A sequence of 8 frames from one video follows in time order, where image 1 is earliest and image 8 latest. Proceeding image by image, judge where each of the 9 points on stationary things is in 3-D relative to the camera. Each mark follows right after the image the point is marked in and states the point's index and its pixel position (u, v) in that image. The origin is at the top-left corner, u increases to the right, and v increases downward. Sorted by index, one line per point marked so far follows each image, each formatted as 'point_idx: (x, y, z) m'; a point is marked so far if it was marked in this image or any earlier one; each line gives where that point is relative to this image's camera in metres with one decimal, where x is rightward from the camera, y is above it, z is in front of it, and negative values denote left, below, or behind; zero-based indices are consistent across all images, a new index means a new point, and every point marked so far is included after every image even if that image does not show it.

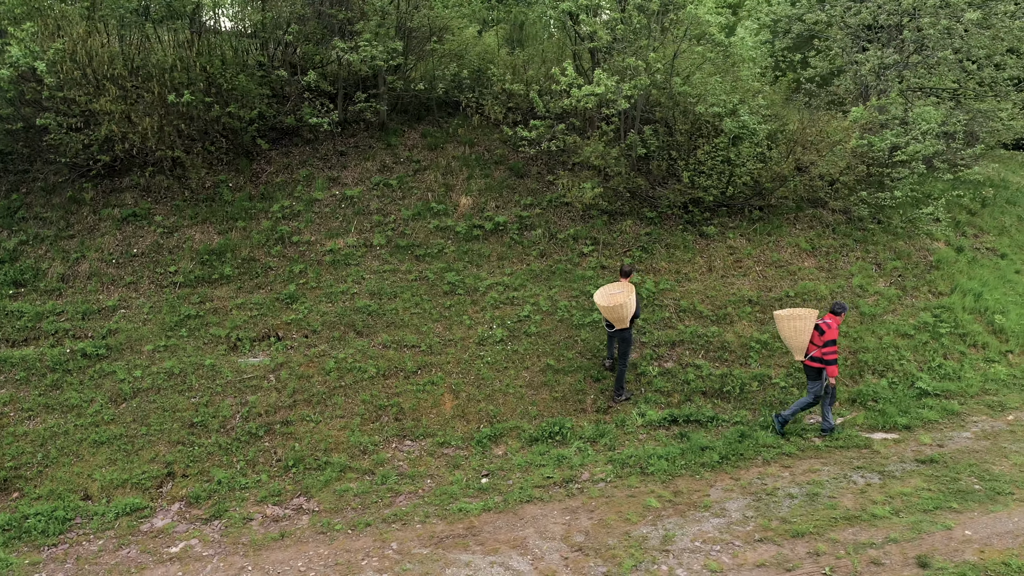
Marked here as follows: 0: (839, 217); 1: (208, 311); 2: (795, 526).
0: (+4.1, +0.9, +10.5) m
1: (-3.4, -0.2, +9.4) m
2: (+2.1, -1.8, +6.3) m
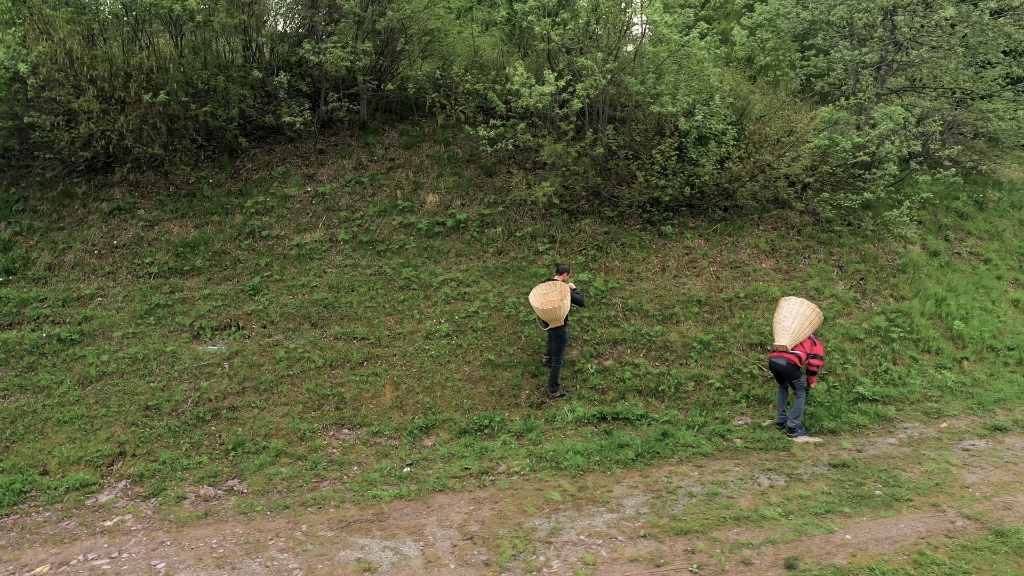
0: (+3.6, +0.9, +10.4) m
1: (-3.9, -0.1, +9.9) m
2: (+1.3, -1.8, +6.4) m
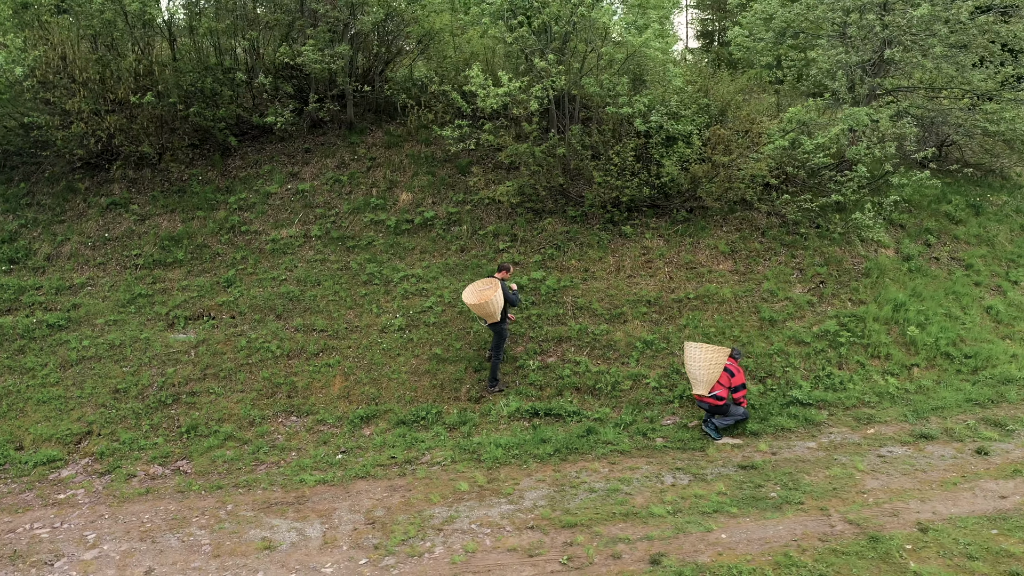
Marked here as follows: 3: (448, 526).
0: (+3.2, +0.8, +10.3) m
1: (-4.4, 0.0, +10.5) m
2: (+0.5, -1.8, +6.5) m
3: (-0.5, -1.8, +6.5) m
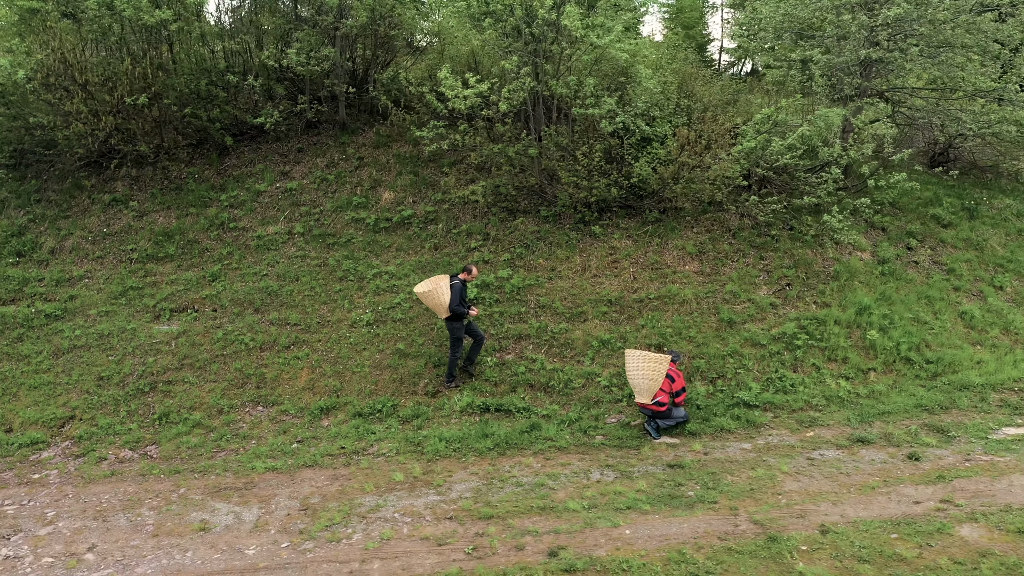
0: (+2.9, +0.8, +10.3) m
1: (-4.7, +0.1, +10.9) m
2: (-0.2, -1.7, +6.6) m
3: (-1.1, -1.8, +6.8) m
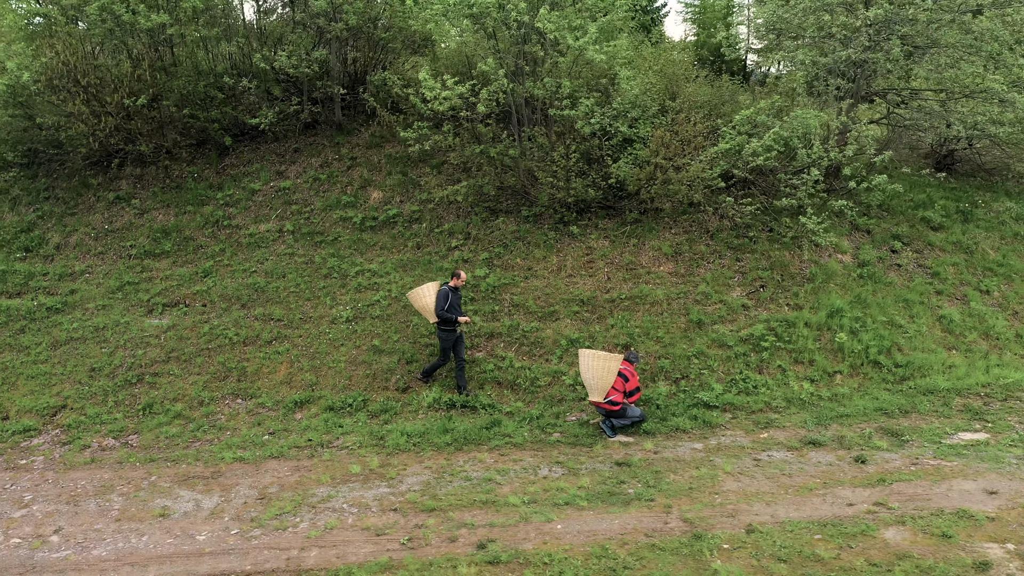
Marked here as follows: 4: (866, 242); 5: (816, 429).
0: (+2.6, +0.8, +10.3) m
1: (-4.9, +0.1, +11.3) m
2: (-0.6, -1.7, +6.8) m
3: (-1.6, -1.8, +7.0) m
4: (+4.4, +0.6, +10.4) m
5: (+2.7, -1.3, +7.5) m
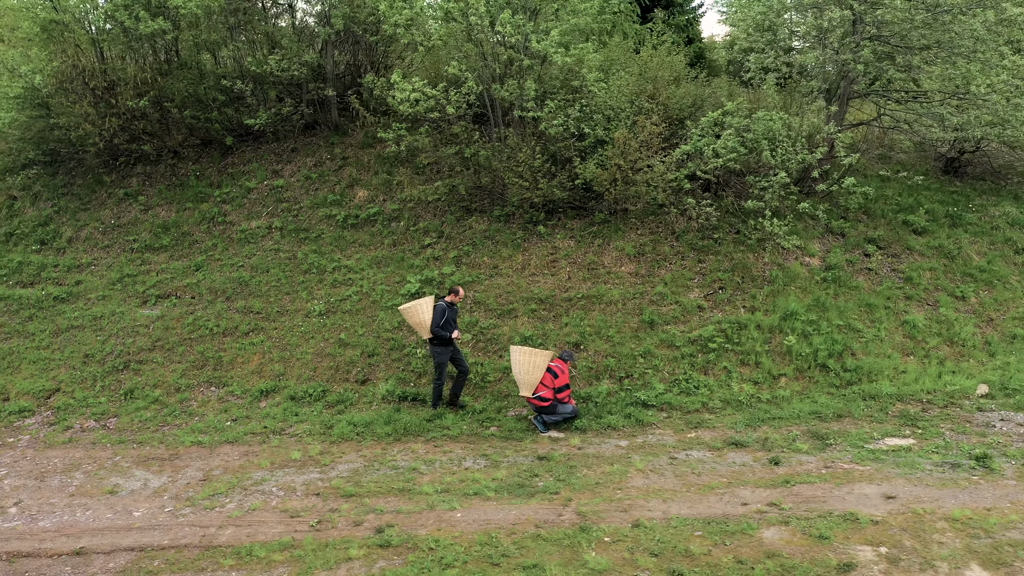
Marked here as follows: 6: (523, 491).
0: (+2.2, +0.8, +10.3) m
1: (-5.2, +0.2, +11.9) m
2: (-1.3, -1.7, +7.1) m
3: (-2.2, -1.7, +7.3) m
4: (+4.0, +0.5, +10.3) m
5: (+2.1, -1.3, +7.6) m
6: (+0.1, -1.6, +6.7) m
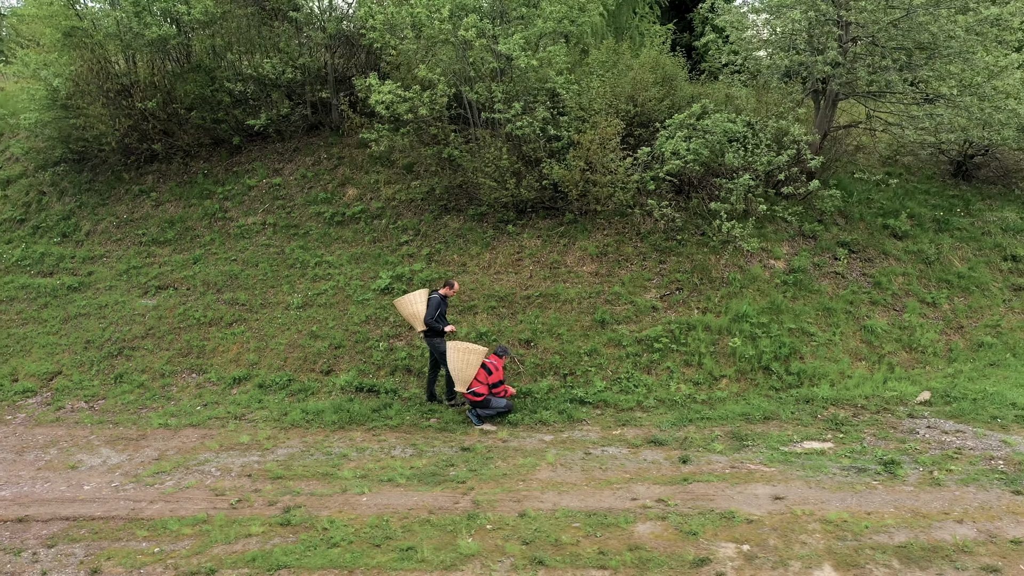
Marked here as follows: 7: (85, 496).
0: (+1.9, +0.8, +10.3) m
1: (-5.5, +0.4, +12.6) m
2: (-2.0, -1.6, +7.5) m
3: (-2.9, -1.7, +7.8) m
4: (+3.6, +0.5, +10.2) m
5: (+1.4, -1.3, +7.7) m
6: (-0.6, -1.6, +6.9) m
7: (-3.7, -1.8, +7.3) m
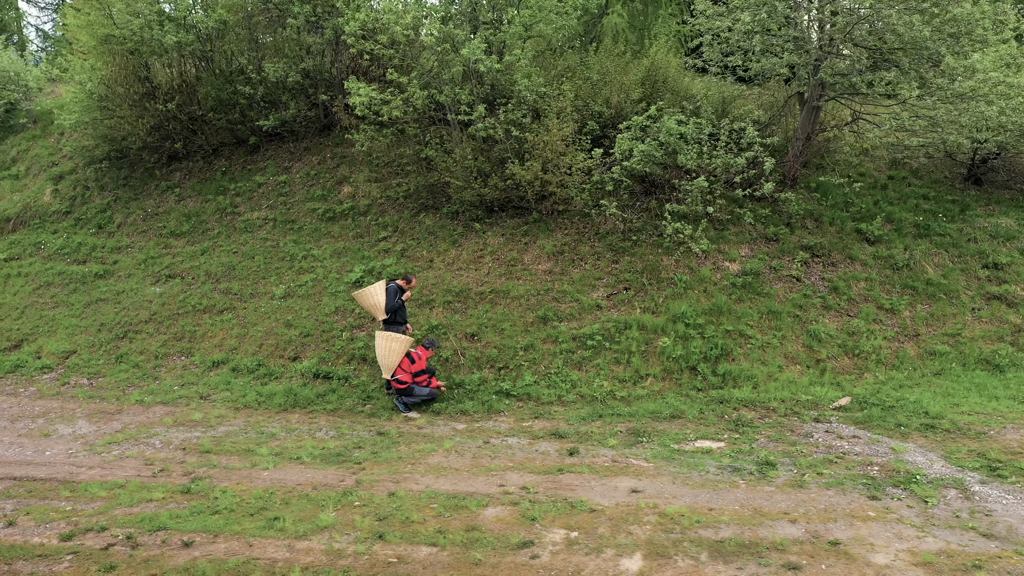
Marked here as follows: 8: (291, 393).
0: (+1.4, +0.8, +10.5) m
1: (-5.6, +0.5, +13.6) m
2: (-2.8, -1.5, +8.1) m
3: (-3.7, -1.5, +8.5) m
4: (+3.1, +0.4, +10.2) m
5: (+0.6, -1.3, +7.9) m
6: (-1.5, -1.5, +7.4) m
7: (-4.6, -1.7, +8.1) m
8: (-2.5, -1.2, +9.4) m
